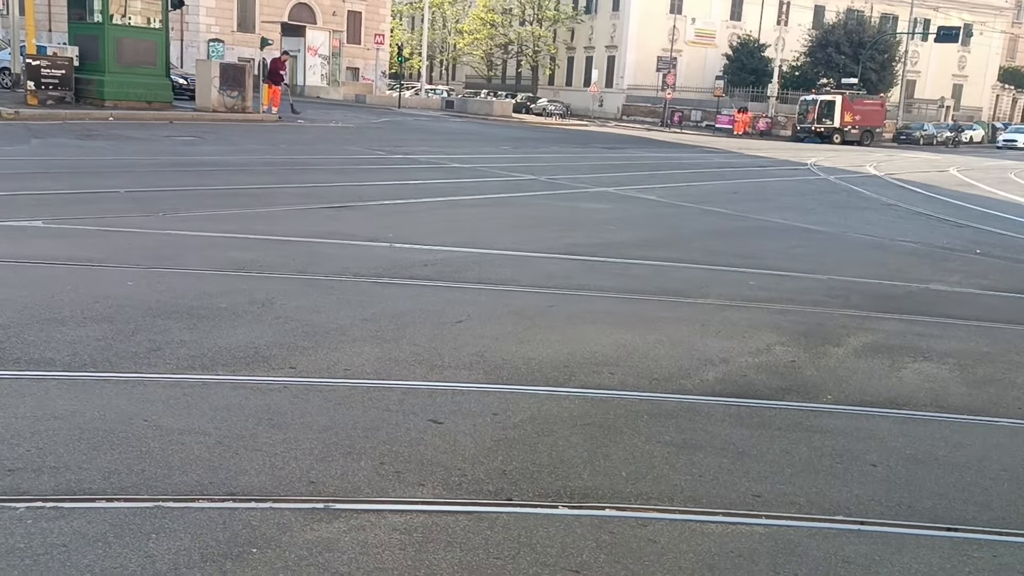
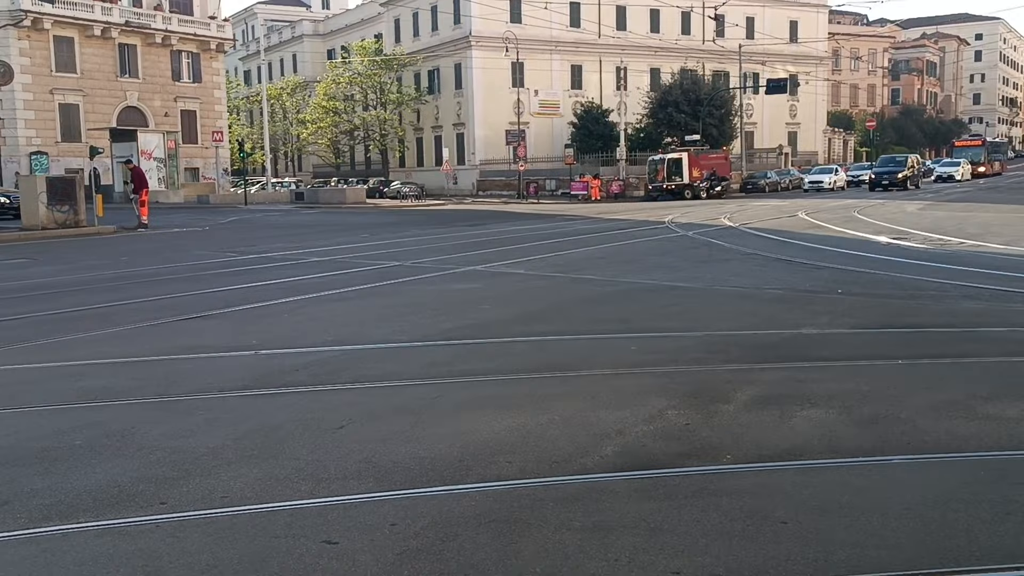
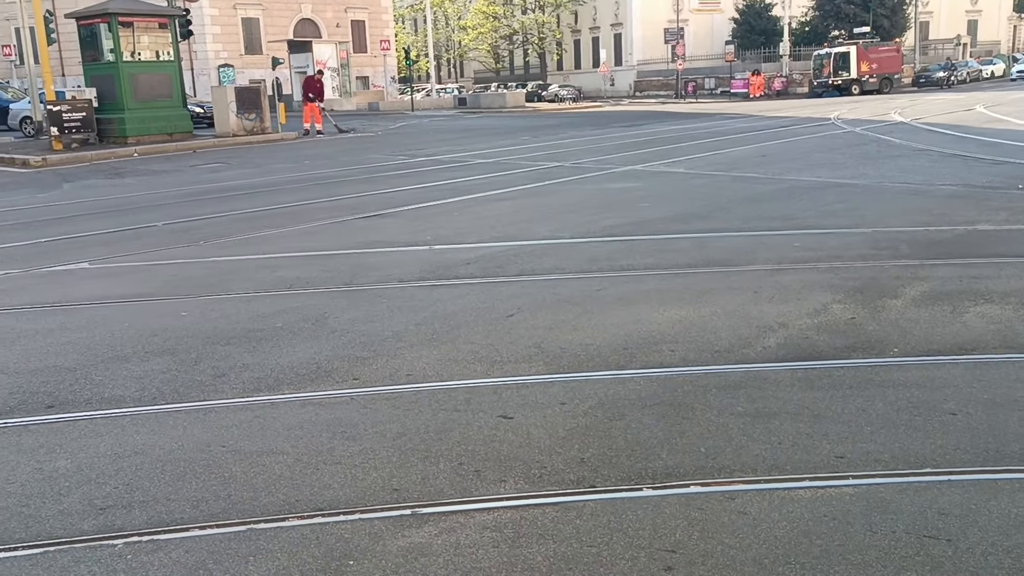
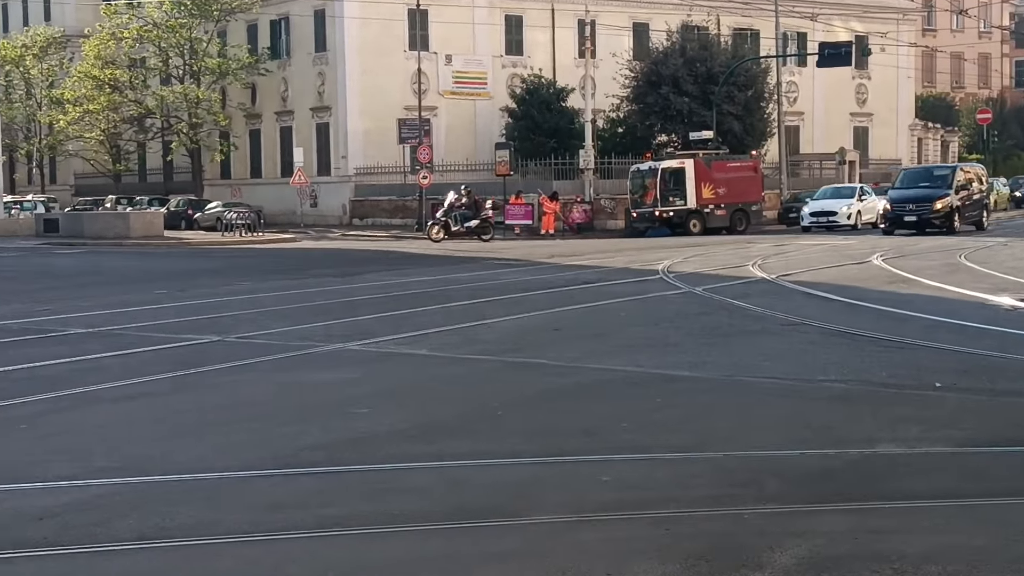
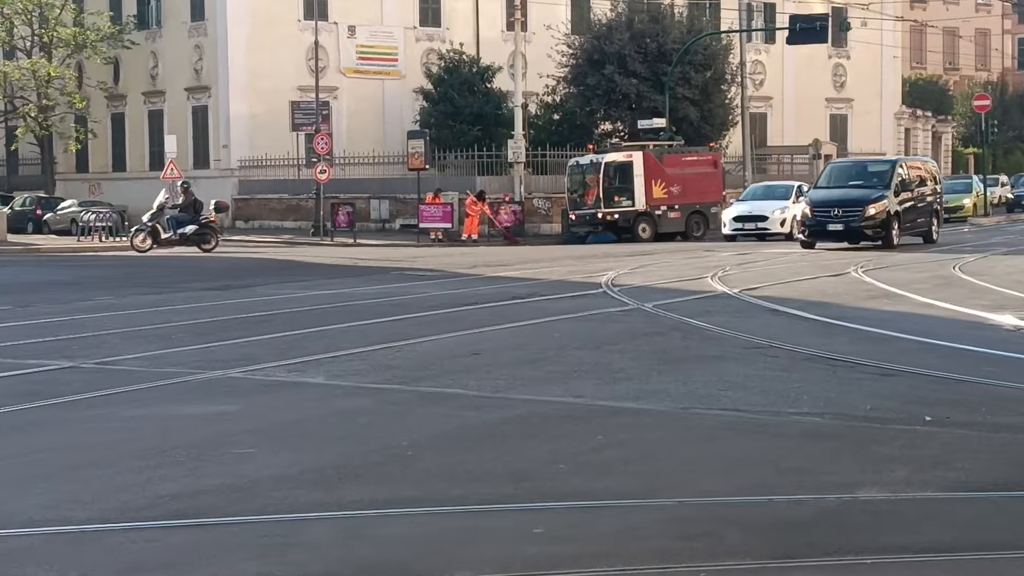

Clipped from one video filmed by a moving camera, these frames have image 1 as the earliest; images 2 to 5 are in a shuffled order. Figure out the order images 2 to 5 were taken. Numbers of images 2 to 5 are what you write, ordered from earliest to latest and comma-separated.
3, 2, 4, 5
